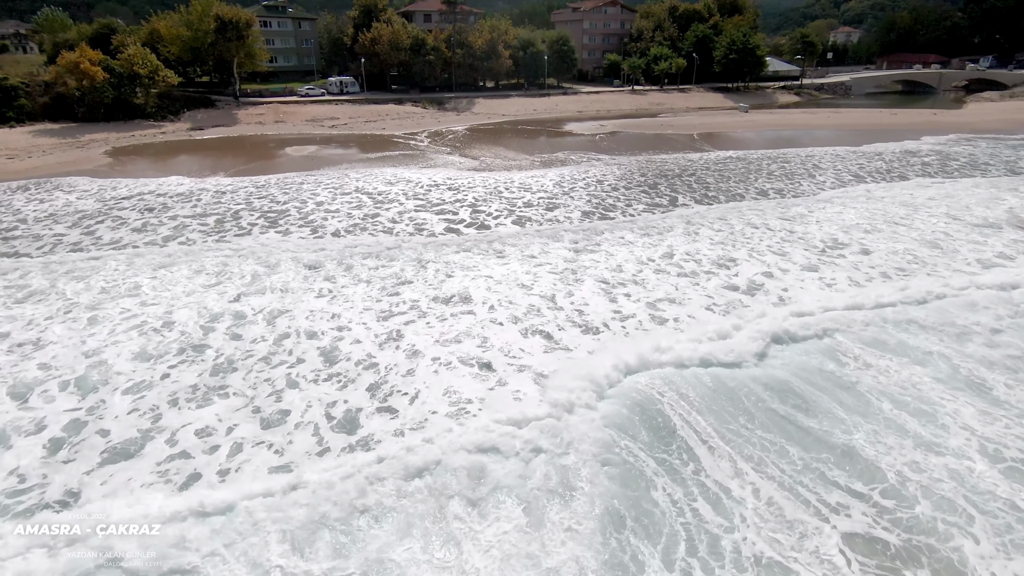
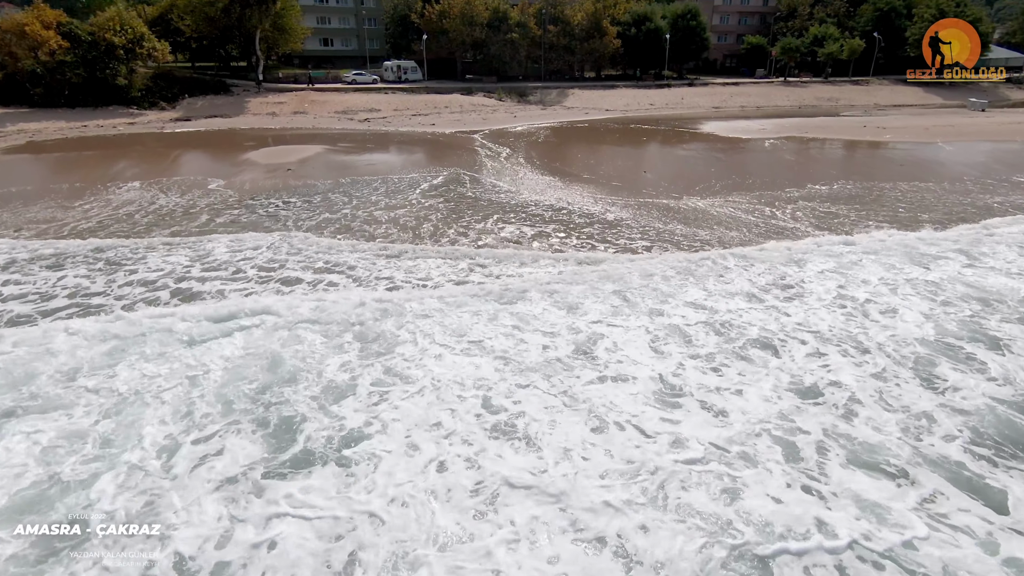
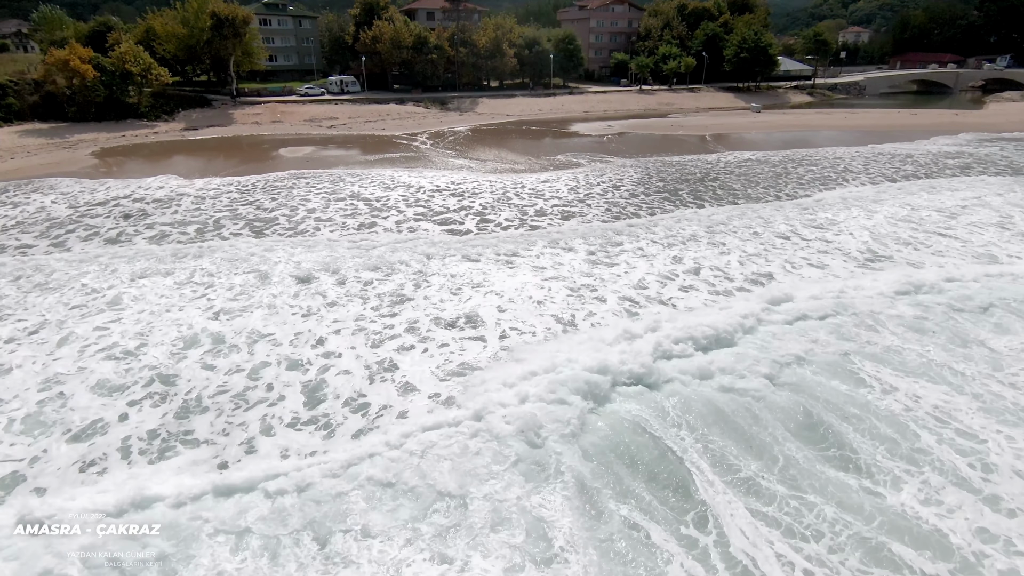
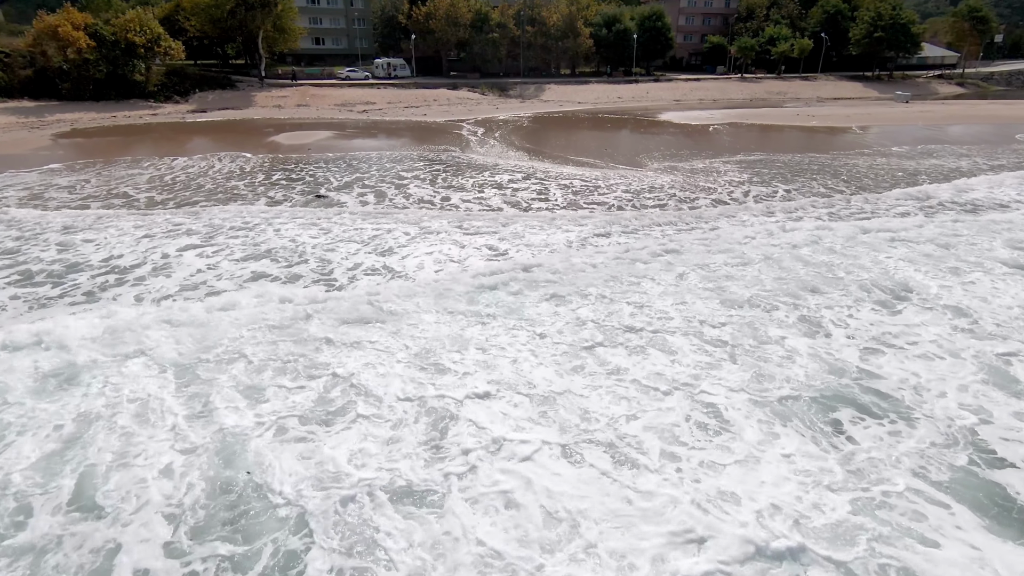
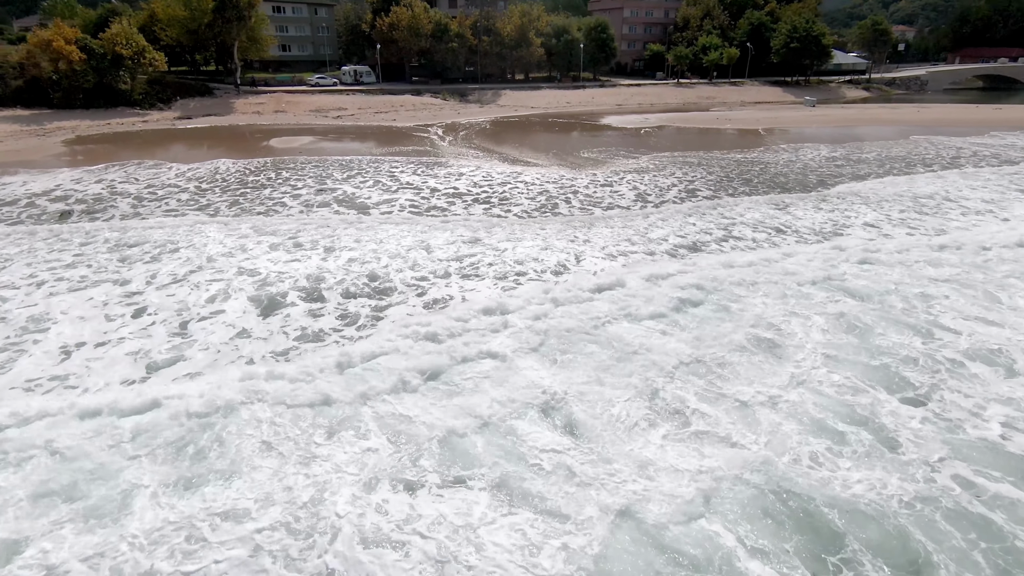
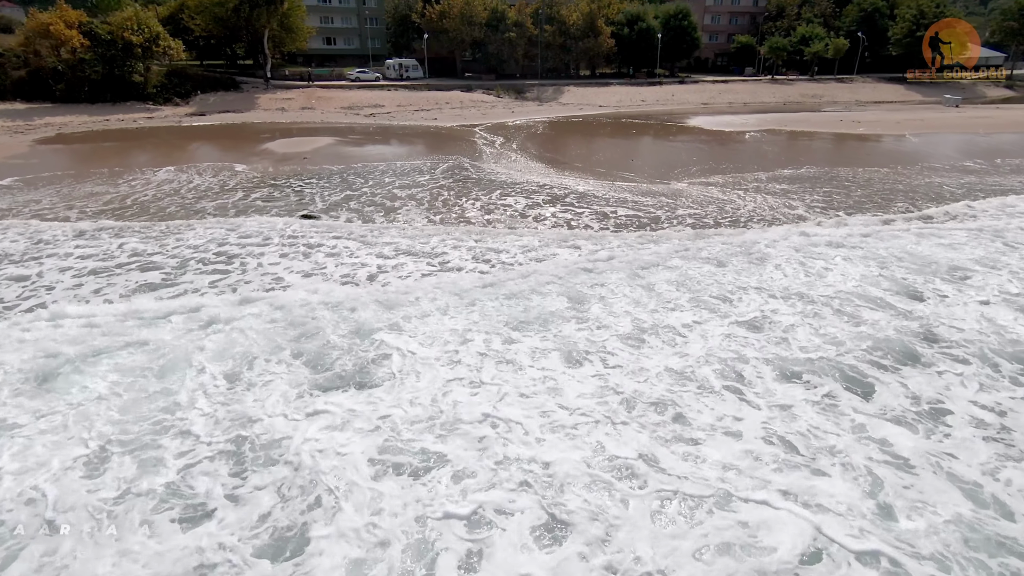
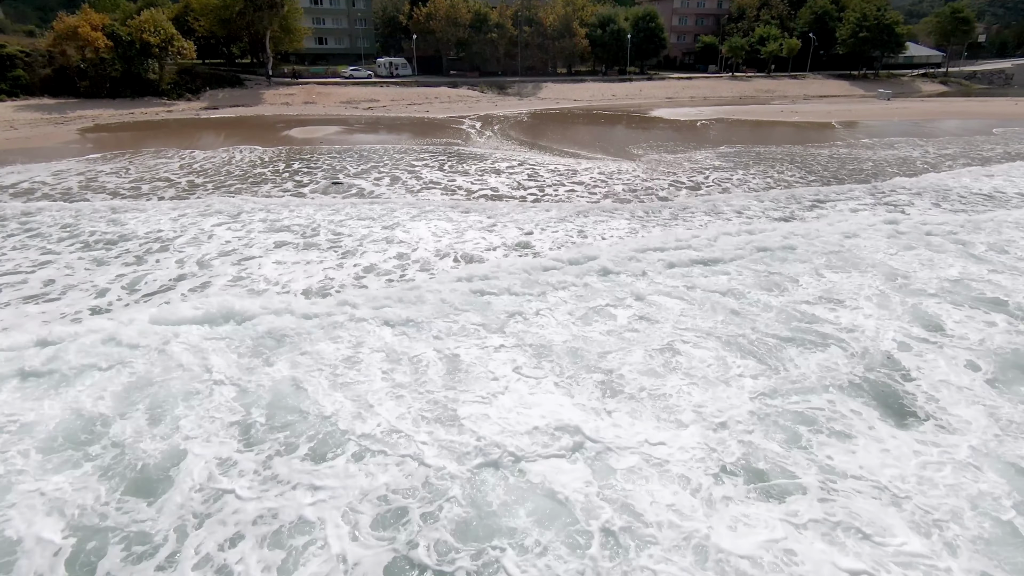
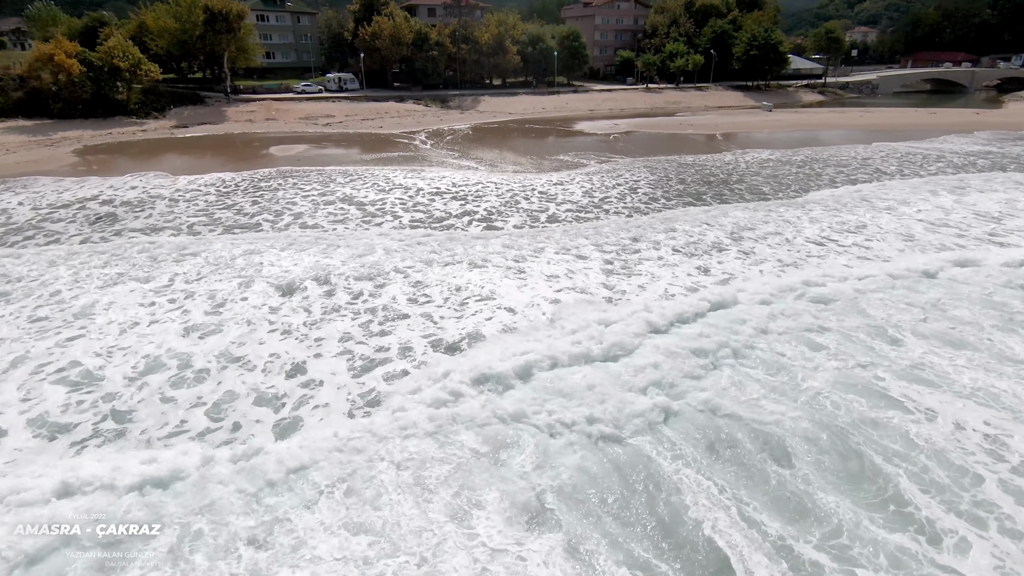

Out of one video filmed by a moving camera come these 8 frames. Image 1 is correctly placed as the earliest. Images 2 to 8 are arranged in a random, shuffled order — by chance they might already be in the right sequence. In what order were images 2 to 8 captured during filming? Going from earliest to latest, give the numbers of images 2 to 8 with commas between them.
3, 8, 5, 7, 4, 6, 2
